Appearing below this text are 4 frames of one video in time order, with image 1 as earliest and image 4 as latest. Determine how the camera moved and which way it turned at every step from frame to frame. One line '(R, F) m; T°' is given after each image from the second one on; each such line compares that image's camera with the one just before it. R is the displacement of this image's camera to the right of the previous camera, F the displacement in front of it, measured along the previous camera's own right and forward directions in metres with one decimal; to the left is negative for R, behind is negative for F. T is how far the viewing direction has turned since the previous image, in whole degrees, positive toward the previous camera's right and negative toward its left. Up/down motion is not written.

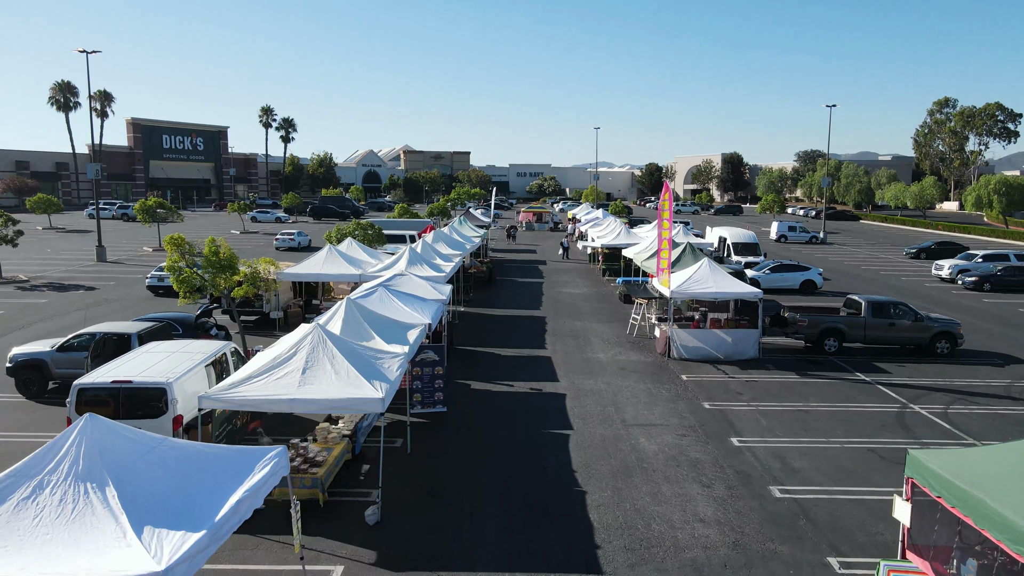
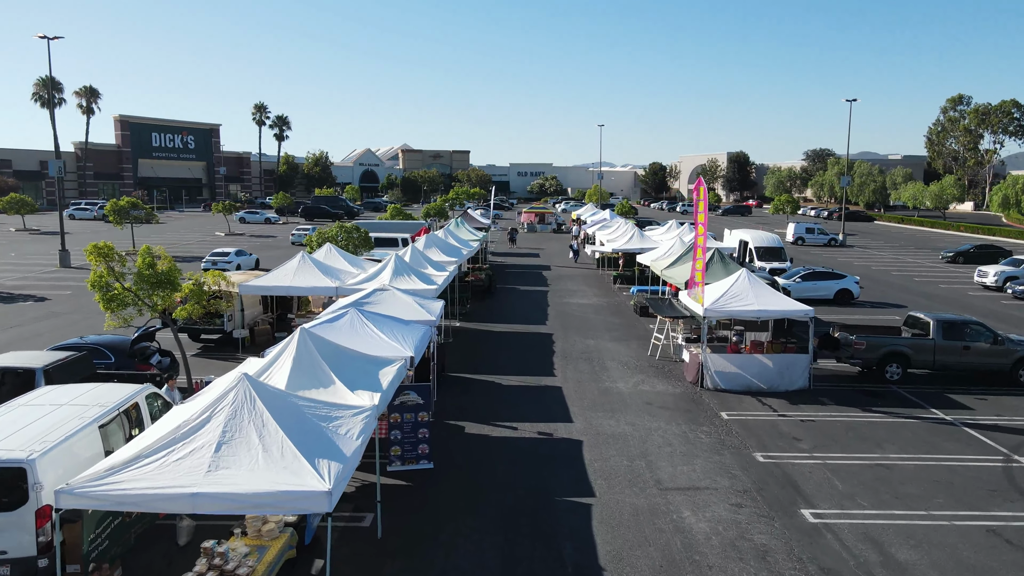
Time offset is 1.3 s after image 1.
(-0.1, +2.8) m; 0°
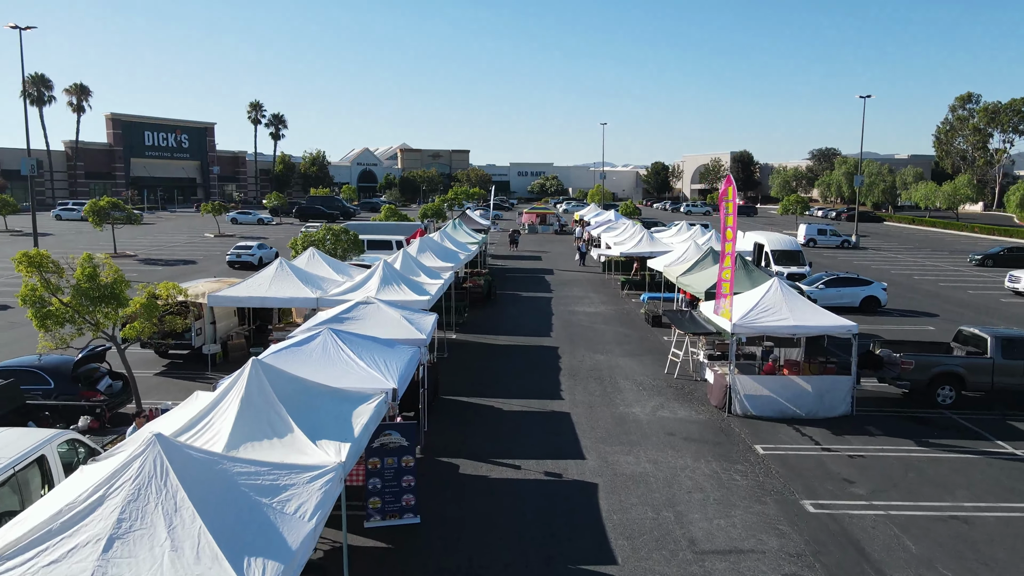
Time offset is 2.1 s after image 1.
(0.0, +1.7) m; 0°
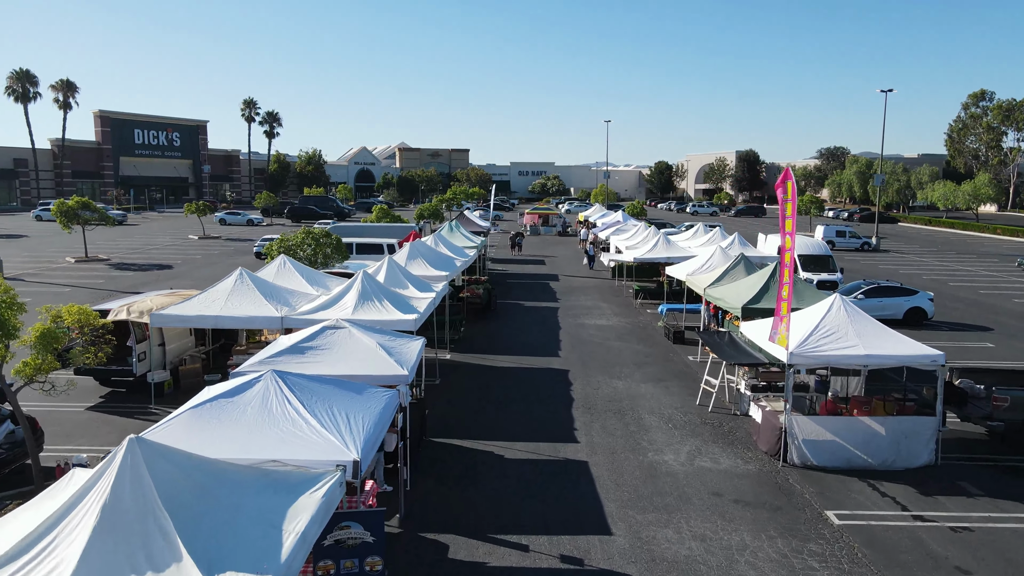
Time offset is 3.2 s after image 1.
(-0.1, +2.4) m; 0°
